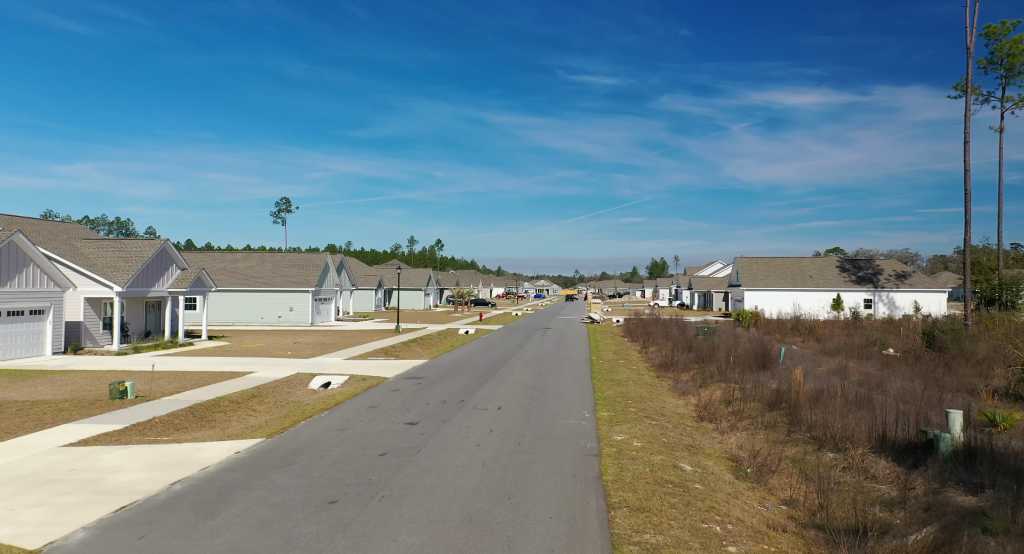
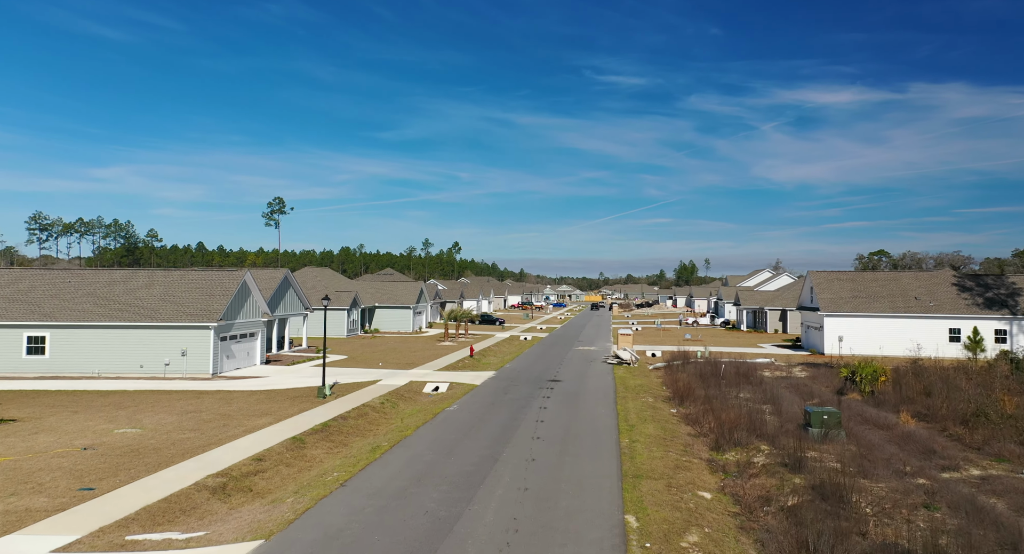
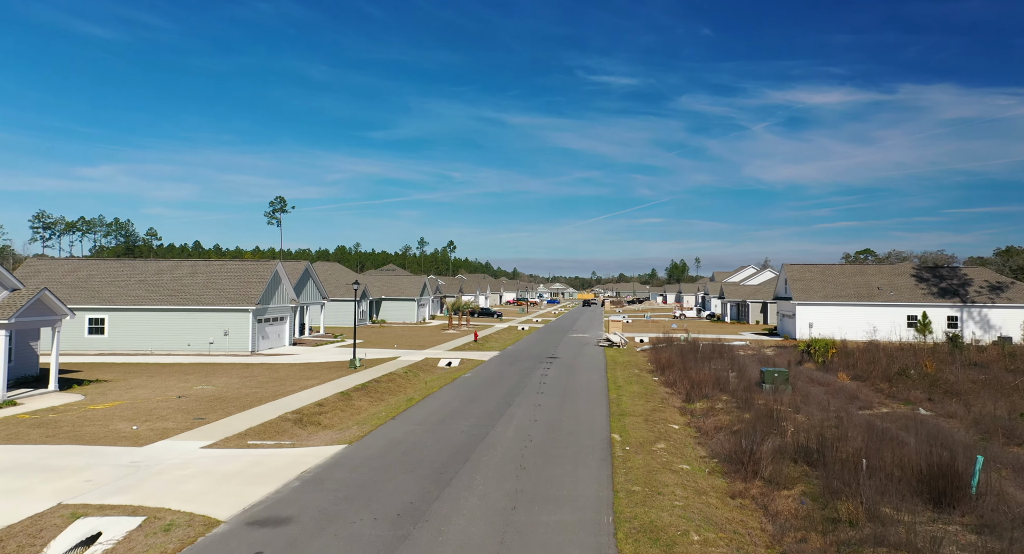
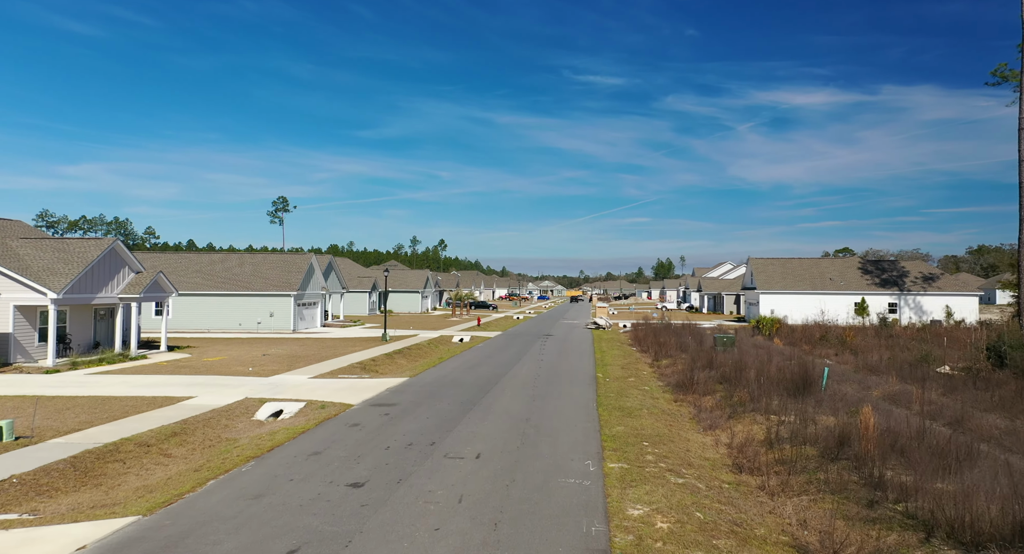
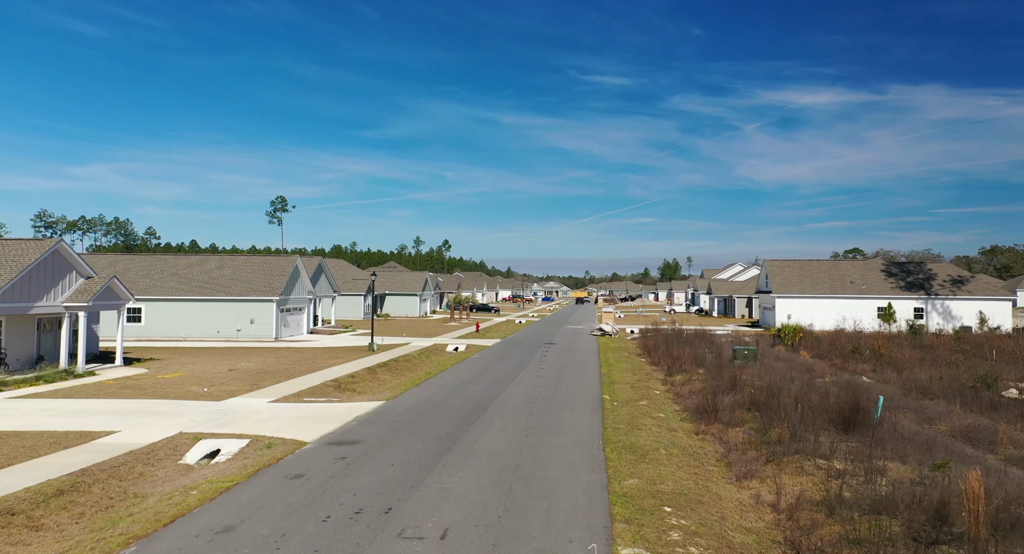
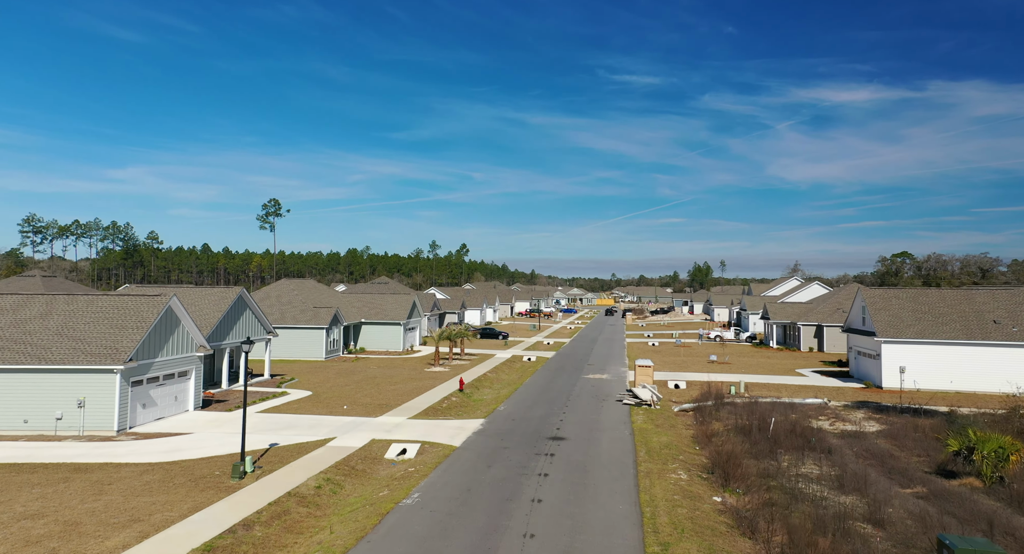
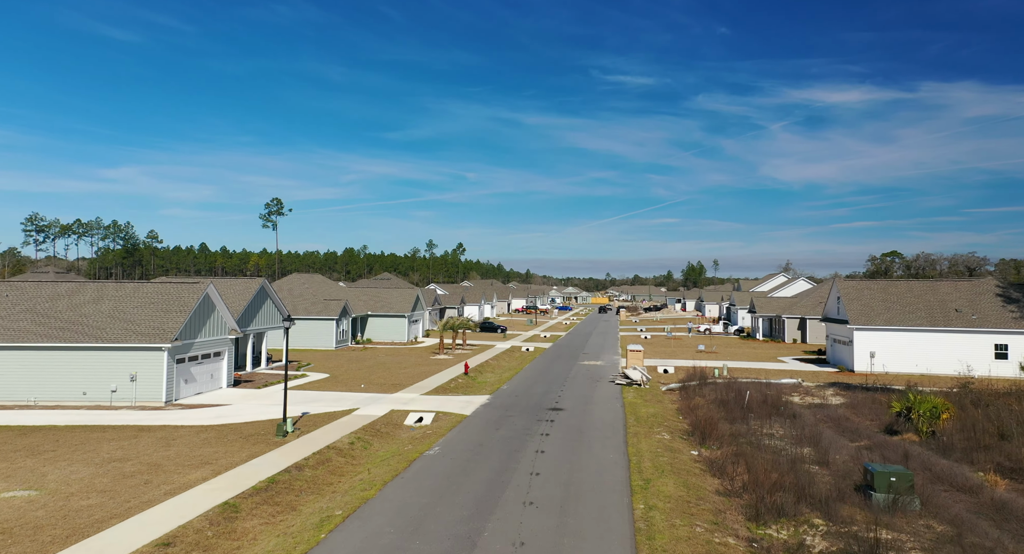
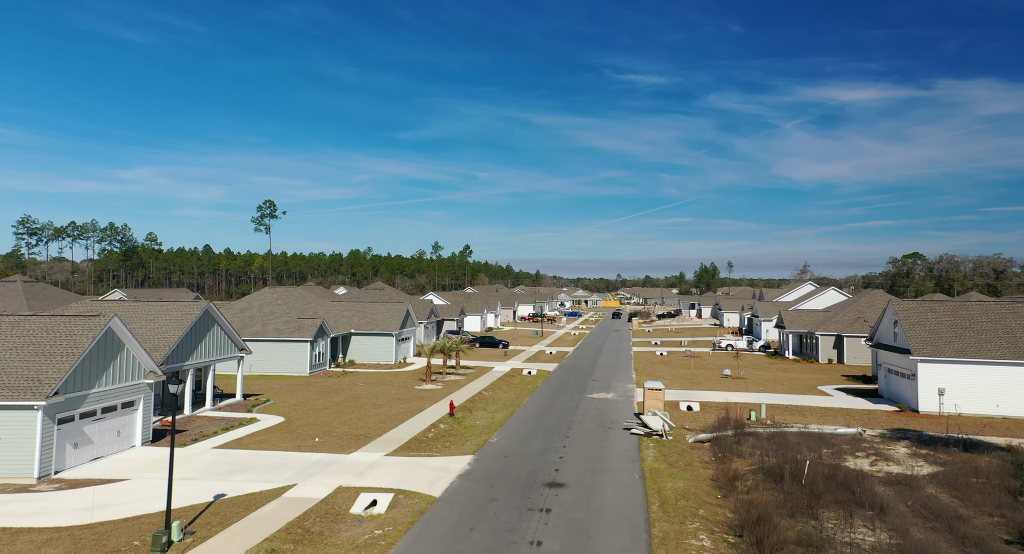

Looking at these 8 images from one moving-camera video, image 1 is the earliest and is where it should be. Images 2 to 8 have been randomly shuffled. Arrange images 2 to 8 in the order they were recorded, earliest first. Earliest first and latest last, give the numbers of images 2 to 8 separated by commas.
4, 5, 3, 2, 7, 6, 8
